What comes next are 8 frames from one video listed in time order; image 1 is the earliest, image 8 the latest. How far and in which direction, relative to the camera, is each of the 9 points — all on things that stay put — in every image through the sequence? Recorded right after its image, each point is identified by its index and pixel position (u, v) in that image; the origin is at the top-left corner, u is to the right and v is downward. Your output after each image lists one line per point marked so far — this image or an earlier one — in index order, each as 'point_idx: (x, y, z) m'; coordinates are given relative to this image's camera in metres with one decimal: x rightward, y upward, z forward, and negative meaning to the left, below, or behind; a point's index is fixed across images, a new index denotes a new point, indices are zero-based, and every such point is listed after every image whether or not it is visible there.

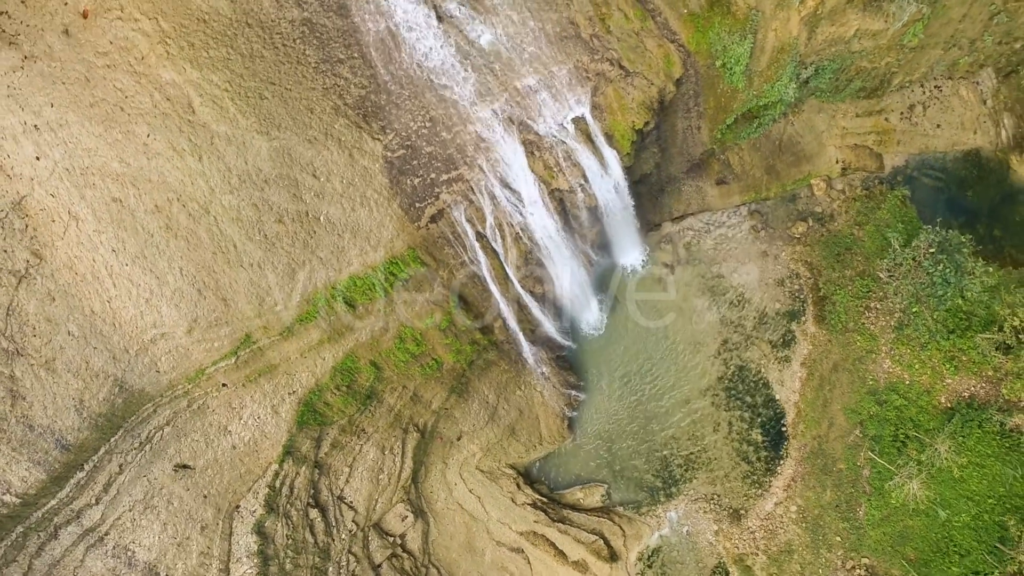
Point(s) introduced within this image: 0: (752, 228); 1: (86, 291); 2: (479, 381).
0: (+10.6, +3.2, +9.5) m
1: (-13.9, -0.3, +7.5) m
2: (-1.3, -3.5, +8.8) m
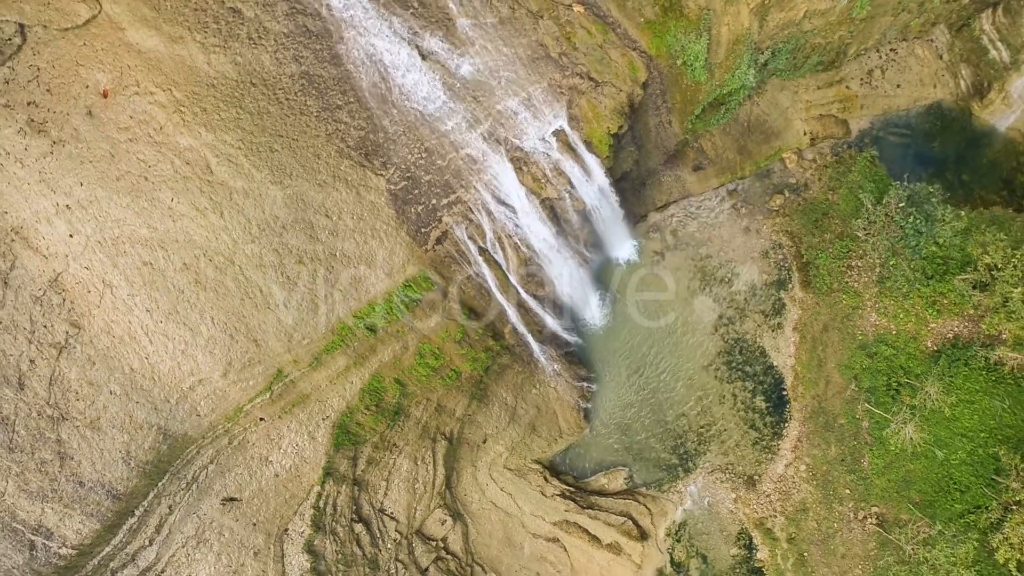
0: (+10.3, +4.3, +10.3) m
1: (-13.5, -2.3, +7.9) m
2: (-0.6, -3.9, +9.4) m
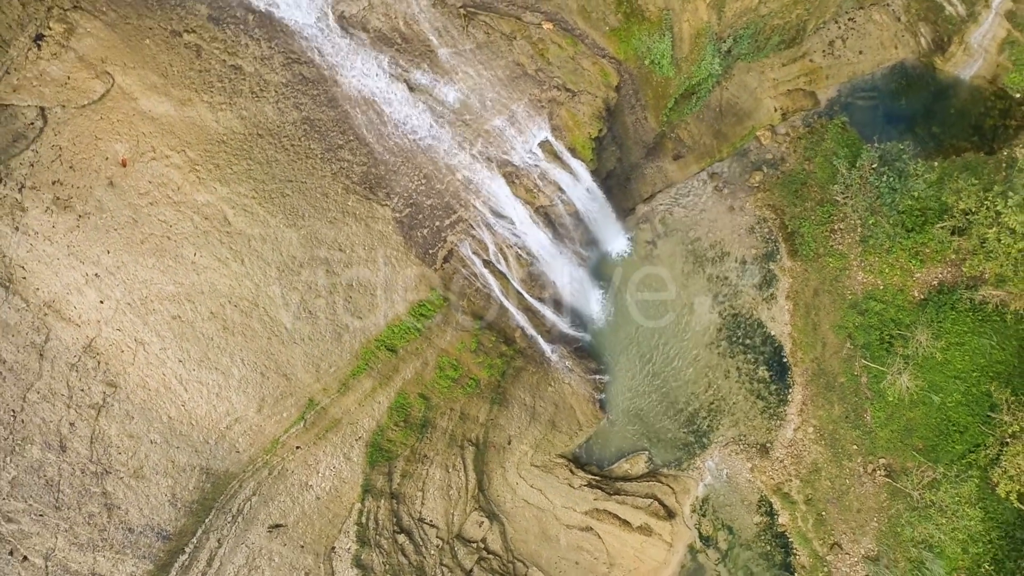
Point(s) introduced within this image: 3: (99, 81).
0: (+10.0, +5.2, +10.9) m
1: (-12.8, -4.2, +8.3) m
2: (+0.1, -4.2, +9.9) m
3: (-13.4, +6.5, +7.5) m
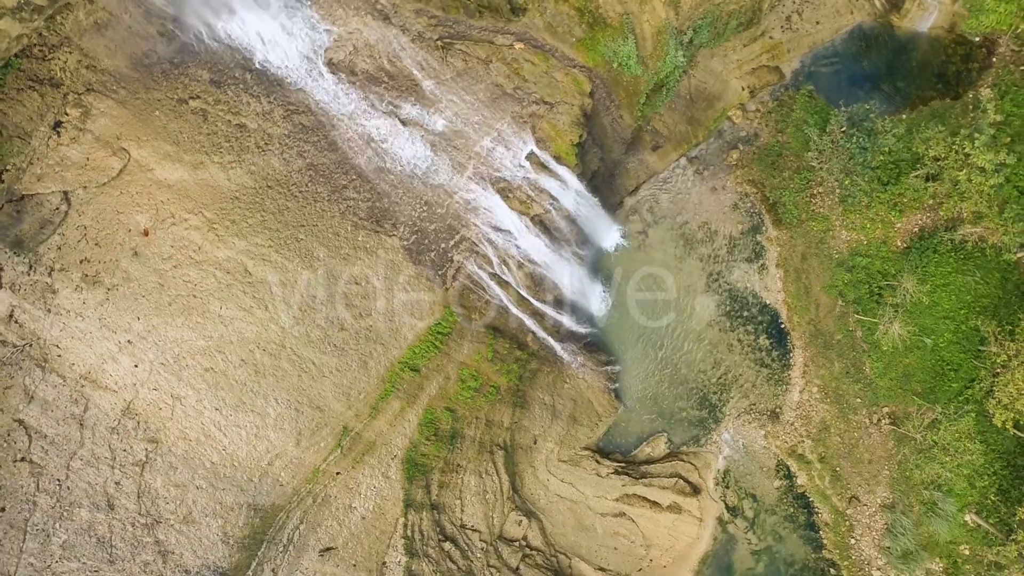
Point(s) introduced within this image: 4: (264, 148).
0: (+9.5, +6.1, +11.6) m
1: (-11.8, -6.2, +8.7) m
2: (+1.0, -4.5, +10.4) m
3: (-13.8, +4.4, +7.9) m
4: (-9.2, +5.1, +8.4) m
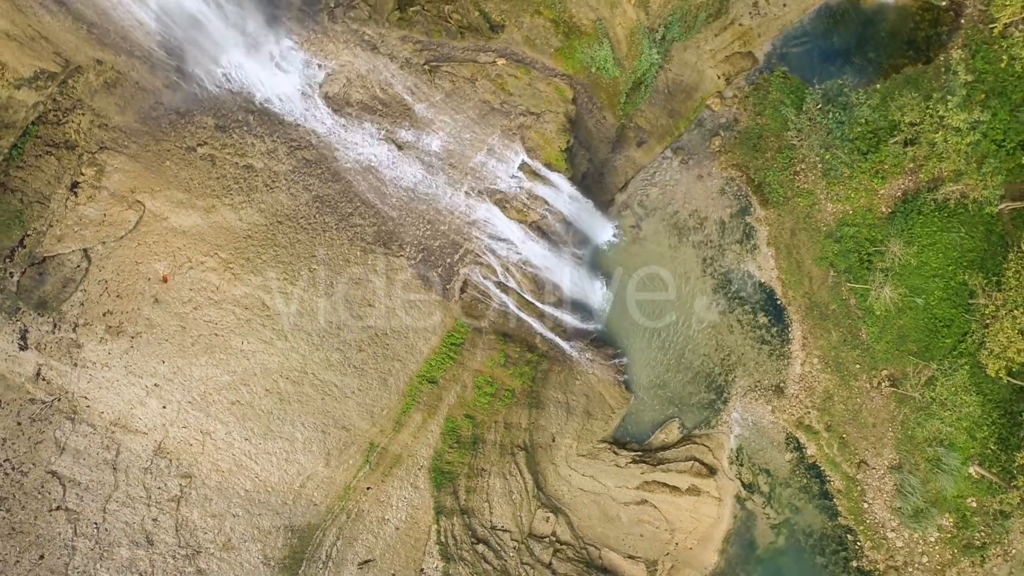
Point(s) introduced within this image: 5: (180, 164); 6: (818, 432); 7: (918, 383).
0: (+9.1, +6.7, +12.2) m
1: (-10.9, -7.5, +9.0) m
2: (+1.7, -4.7, +10.8) m
3: (-13.9, +2.8, +8.3) m
4: (-9.4, +3.9, +8.7) m
5: (-12.5, +4.5, +8.5) m
6: (+15.8, -7.4, +11.7) m
7: (+19.6, -4.6, +10.9) m
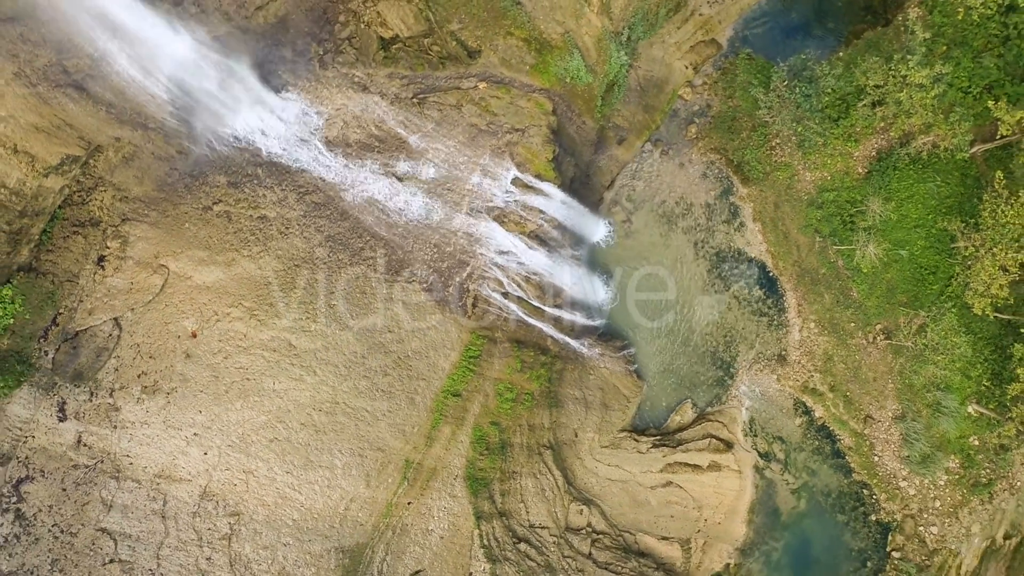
0: (+8.6, +7.3, +12.9) m
1: (-9.5, -9.2, +9.4) m
2: (+2.6, -4.9, +11.4) m
3: (-13.8, +0.6, +8.8) m
4: (-9.4, +2.3, +9.3) m
5: (-12.5, +2.5, +9.0) m
6: (+17.0, -5.8, +12.4) m
7: (+20.4, -2.6, +11.6) m
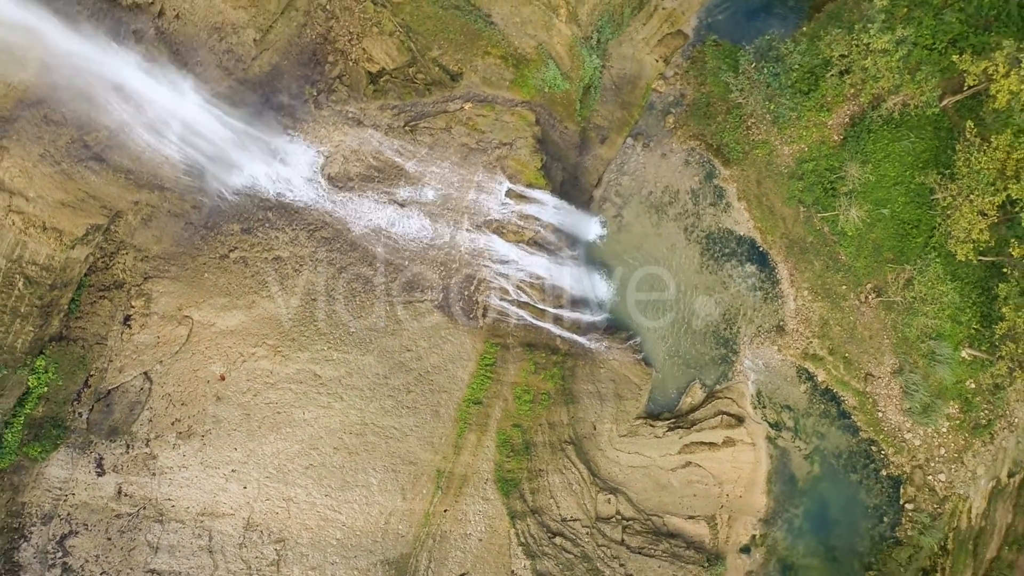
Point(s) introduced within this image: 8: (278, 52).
0: (+8.0, +7.9, +13.6) m
1: (-8.1, -10.6, +9.8) m
2: (+3.5, -4.9, +11.9) m
3: (-13.4, -1.3, +9.2) m
4: (-9.3, +0.9, +9.8) m
5: (-12.4, +0.8, +9.5) m
6: (+17.8, -4.2, +13.0) m
7: (+20.9, -0.6, +12.3) m
8: (-10.9, +11.0, +10.5) m
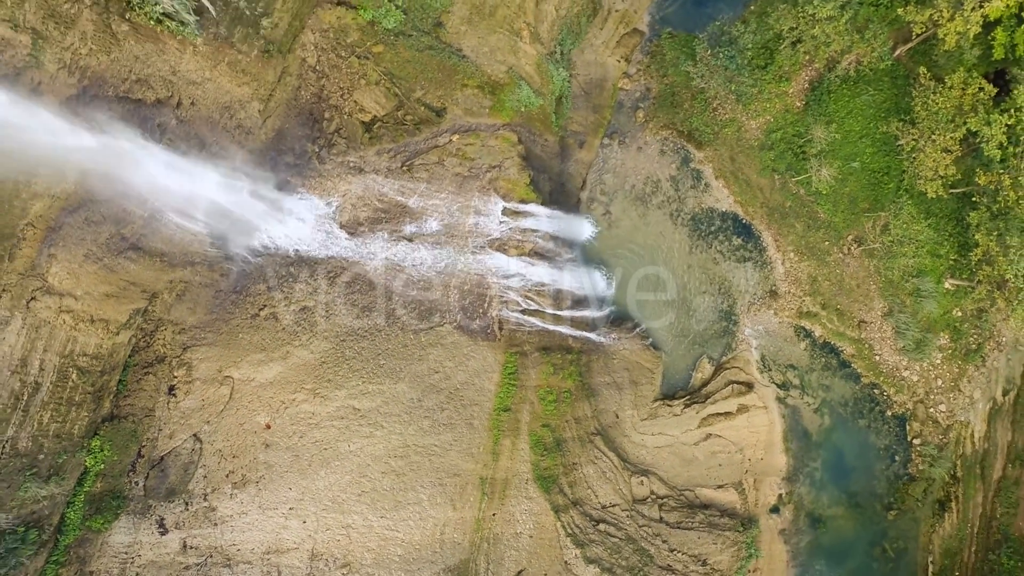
0: (+7.3, +8.3, +14.7) m
1: (-5.9, -12.2, +10.5) m
2: (+4.7, -5.0, +12.8) m
3: (-12.5, -3.8, +10.0) m
4: (-8.7, -1.0, +10.6) m
5: (-11.8, -1.6, +10.3) m
6: (+18.8, -2.1, +14.1) m
7: (+21.3, +1.9, +13.5) m
8: (-11.9, +8.7, +11.5) m
